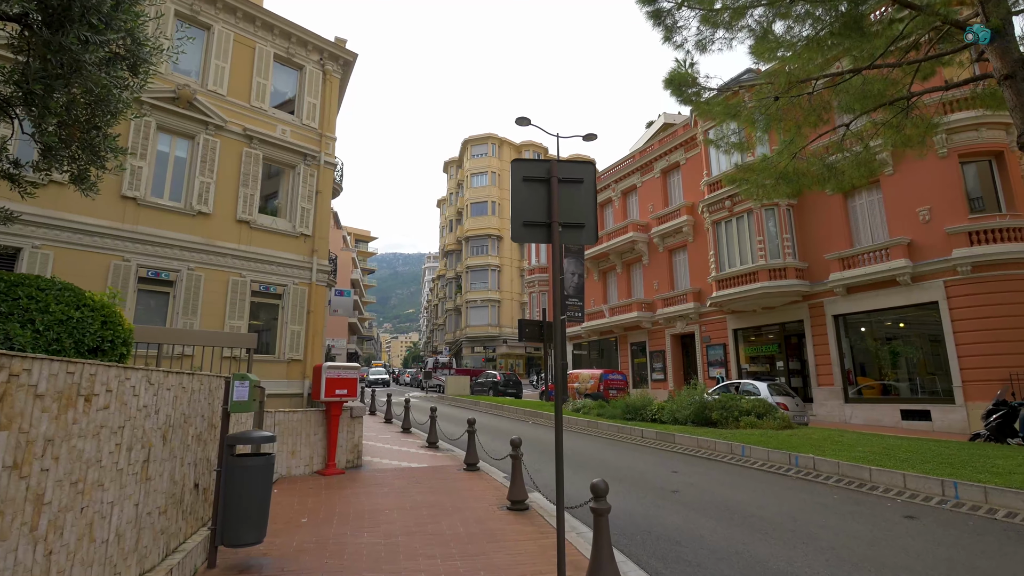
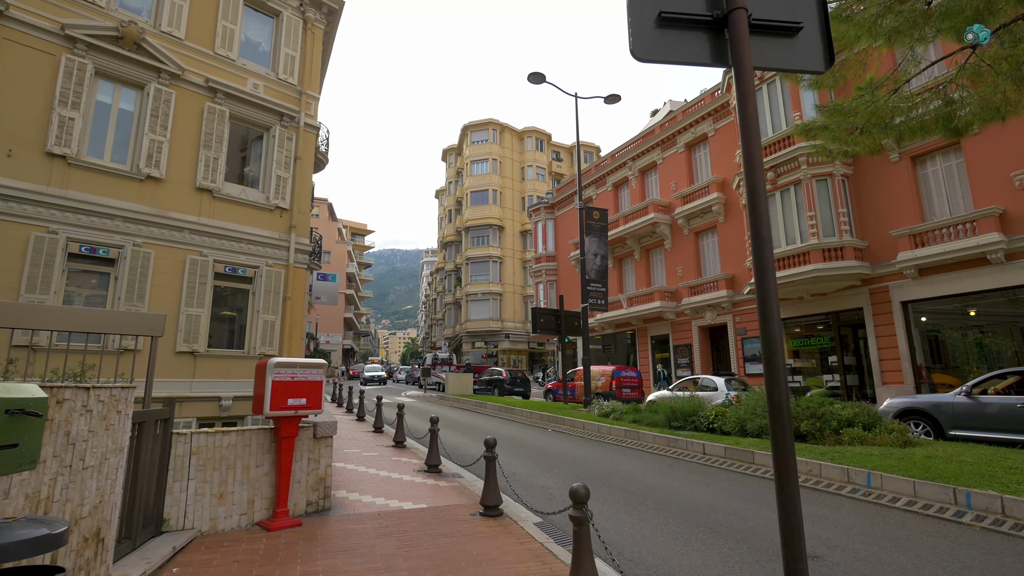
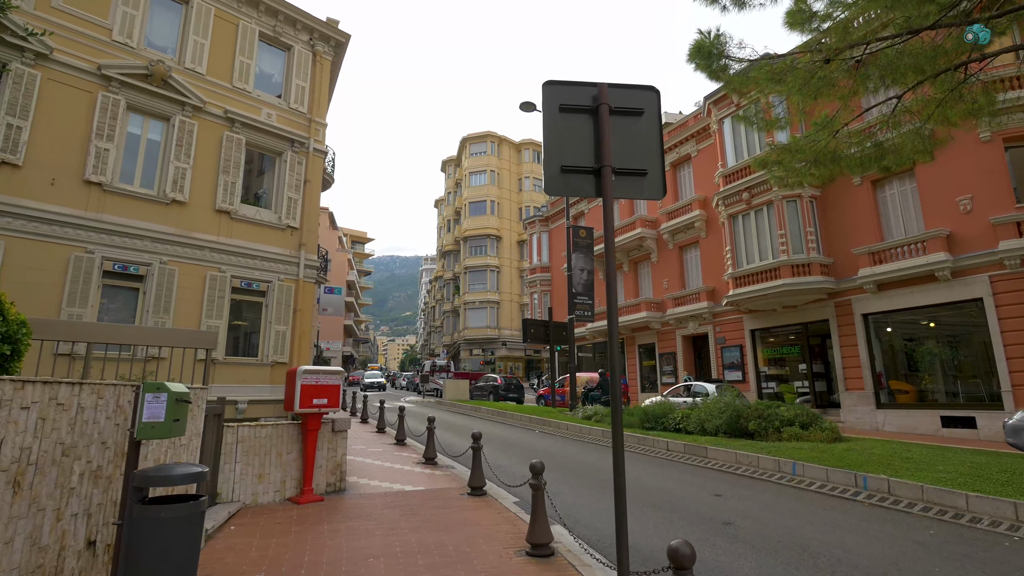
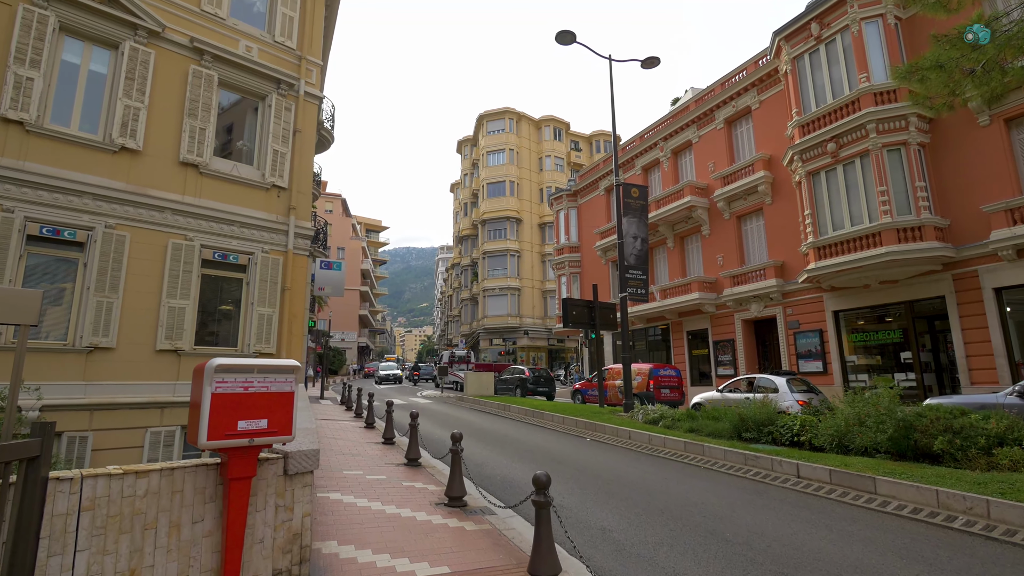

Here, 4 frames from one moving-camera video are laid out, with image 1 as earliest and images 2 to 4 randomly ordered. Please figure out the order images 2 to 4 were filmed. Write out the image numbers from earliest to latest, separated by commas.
3, 2, 4
